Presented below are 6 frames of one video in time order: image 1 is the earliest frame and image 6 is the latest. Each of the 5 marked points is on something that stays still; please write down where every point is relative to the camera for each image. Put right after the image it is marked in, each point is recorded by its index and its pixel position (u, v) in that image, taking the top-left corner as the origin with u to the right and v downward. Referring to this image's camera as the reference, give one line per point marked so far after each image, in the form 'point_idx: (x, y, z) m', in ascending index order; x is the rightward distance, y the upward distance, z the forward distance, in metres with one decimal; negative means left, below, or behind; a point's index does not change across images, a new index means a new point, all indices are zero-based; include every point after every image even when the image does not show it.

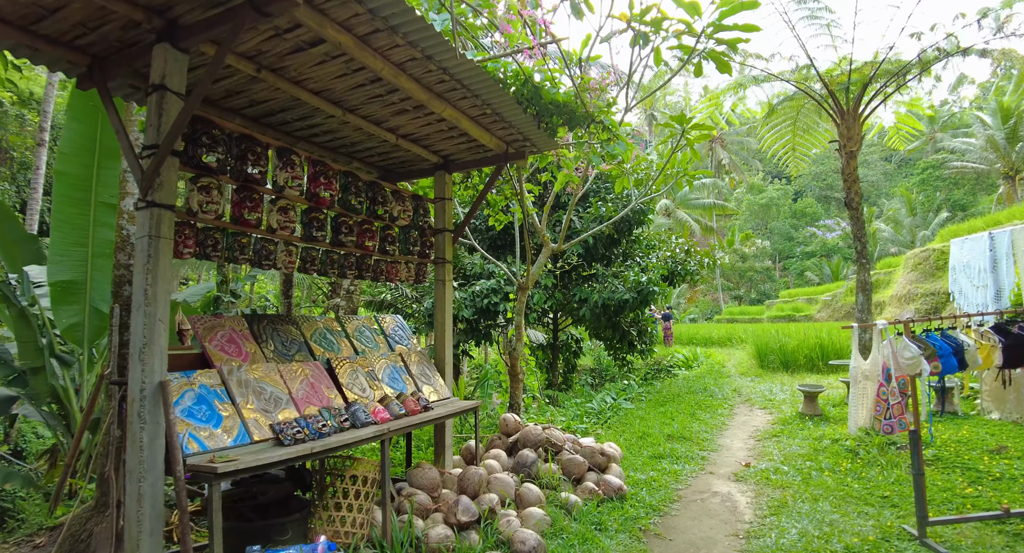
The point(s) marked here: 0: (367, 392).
0: (-1.1, -0.9, +4.4) m
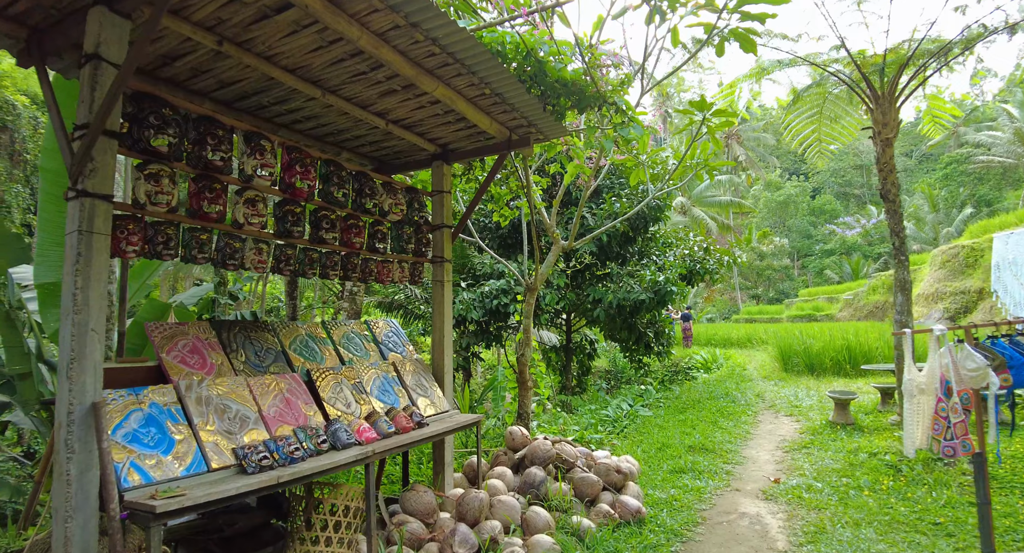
0: (-1.1, -0.9, +3.9) m
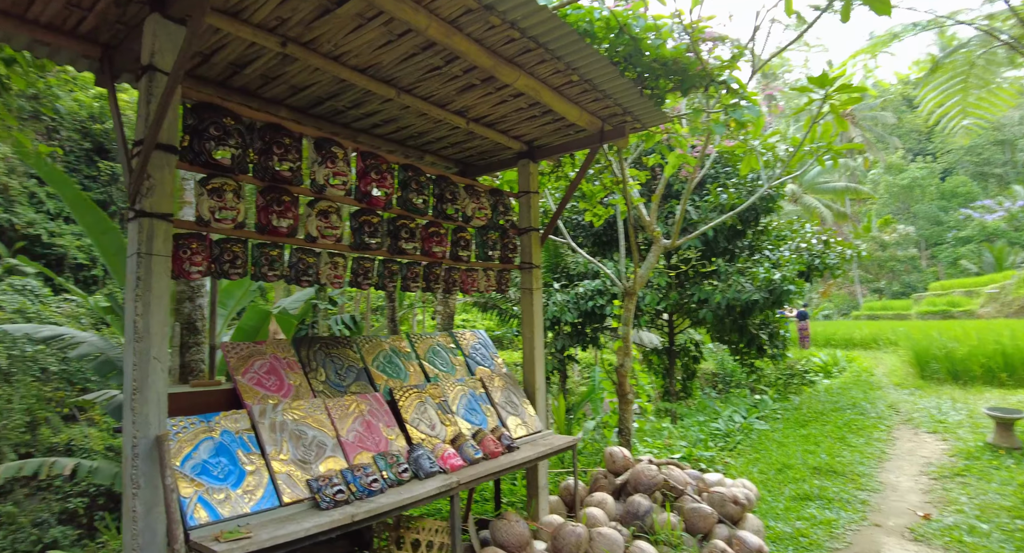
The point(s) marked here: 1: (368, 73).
0: (-0.5, -1.0, +3.6) m
1: (-0.9, +1.2, +3.4) m
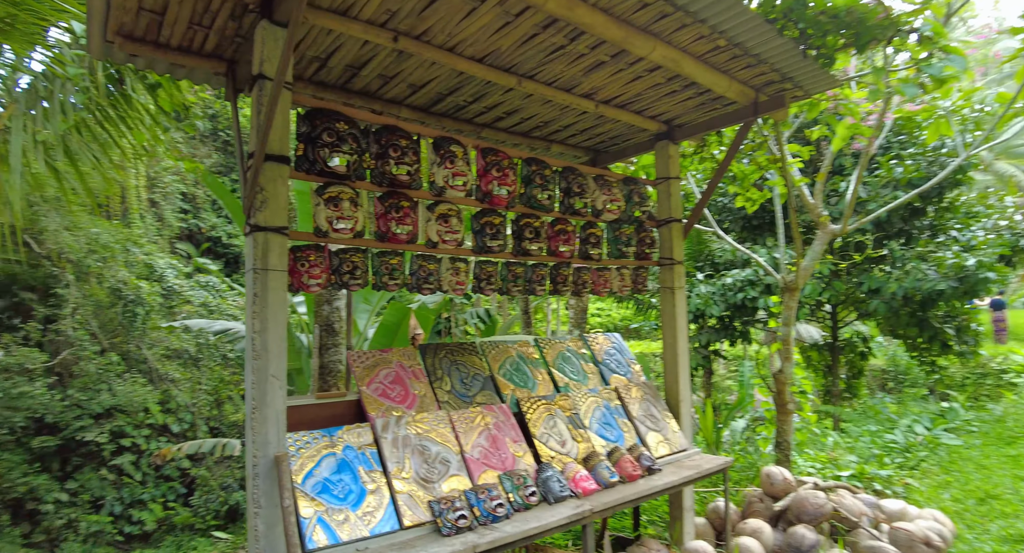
0: (+0.3, -1.0, +3.3) m
1: (-0.1, +1.2, +3.1) m
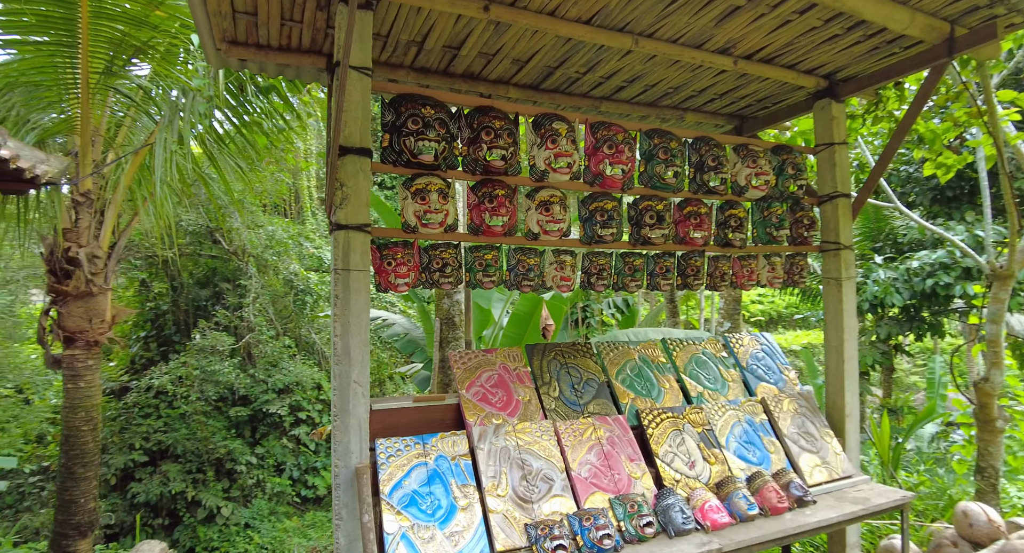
0: (+0.9, -1.0, +2.8) m
1: (+0.4, +1.2, +2.7) m
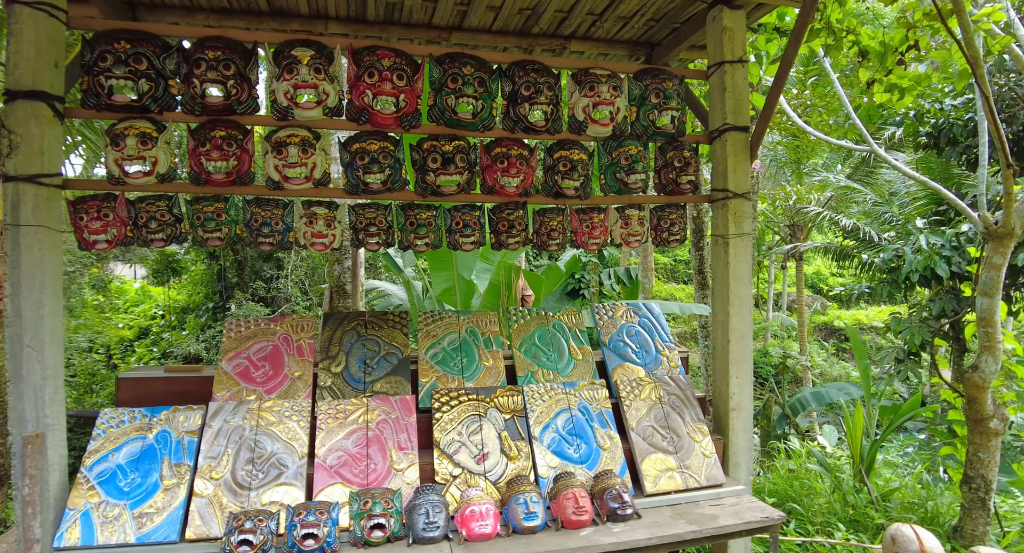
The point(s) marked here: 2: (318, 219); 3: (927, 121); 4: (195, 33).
0: (-0.1, -0.8, +2.4) m
1: (-0.7, +1.4, +2.3) m
2: (-0.8, +0.2, +2.3) m
3: (+3.8, +1.4, +5.1) m
4: (-1.2, +0.9, +2.2) m
